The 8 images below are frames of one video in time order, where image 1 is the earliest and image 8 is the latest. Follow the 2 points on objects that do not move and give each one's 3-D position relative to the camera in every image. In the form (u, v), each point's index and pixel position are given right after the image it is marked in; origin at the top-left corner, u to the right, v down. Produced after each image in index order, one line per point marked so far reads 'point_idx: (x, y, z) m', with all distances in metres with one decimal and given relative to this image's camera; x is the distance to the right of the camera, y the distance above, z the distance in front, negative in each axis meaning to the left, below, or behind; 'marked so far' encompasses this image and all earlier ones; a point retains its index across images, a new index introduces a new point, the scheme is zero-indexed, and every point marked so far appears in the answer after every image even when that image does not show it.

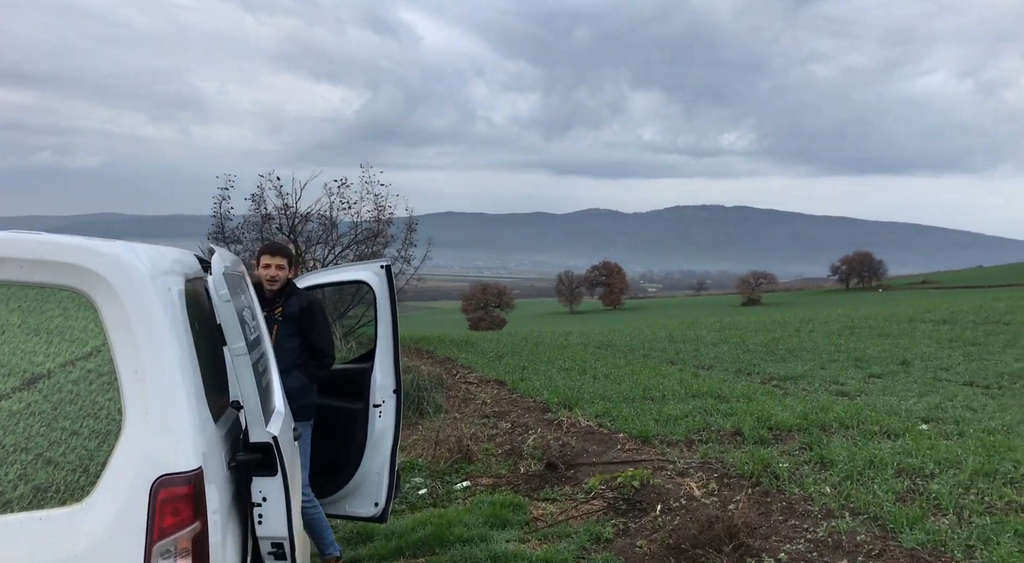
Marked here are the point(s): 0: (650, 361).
0: (+1.9, -1.1, +11.6) m
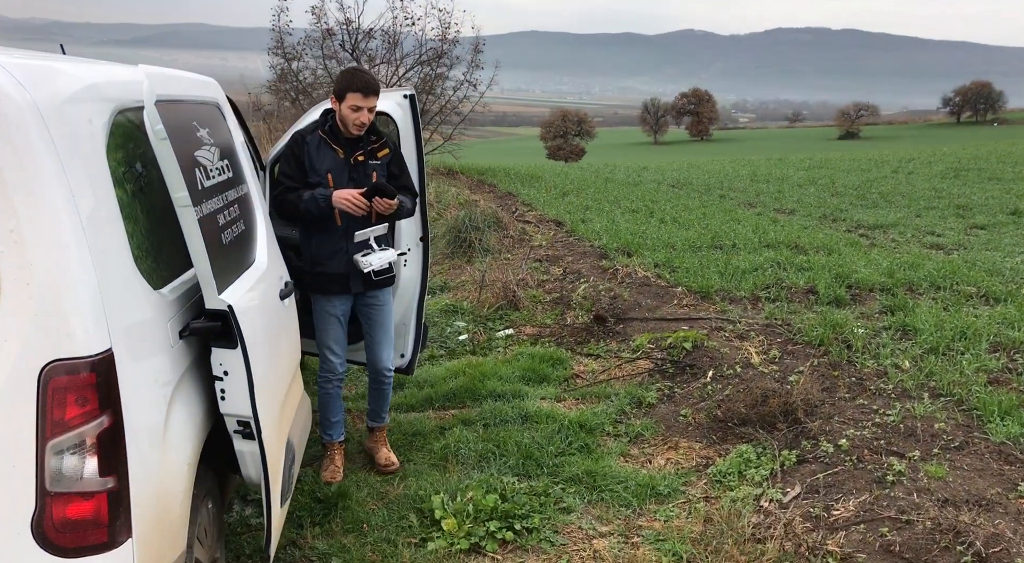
0: (+2.7, +1.0, +10.8) m
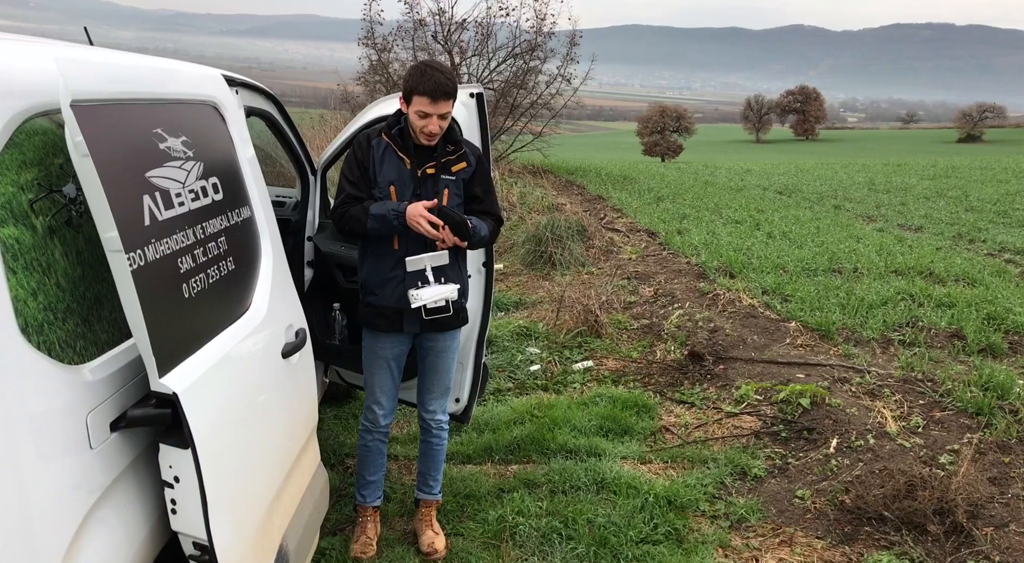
0: (+3.7, +0.7, +9.7) m
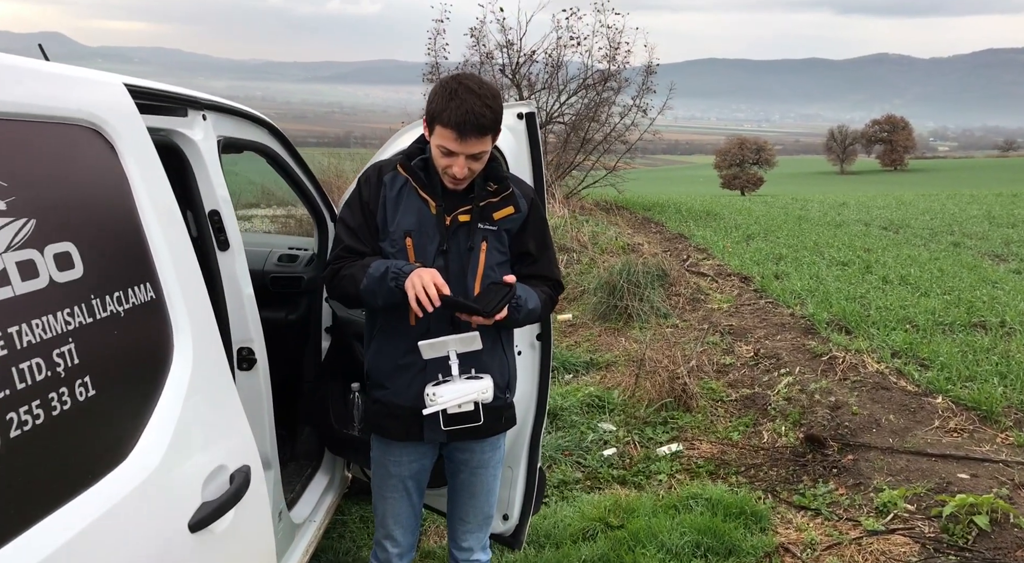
0: (+4.5, +0.3, +8.4) m
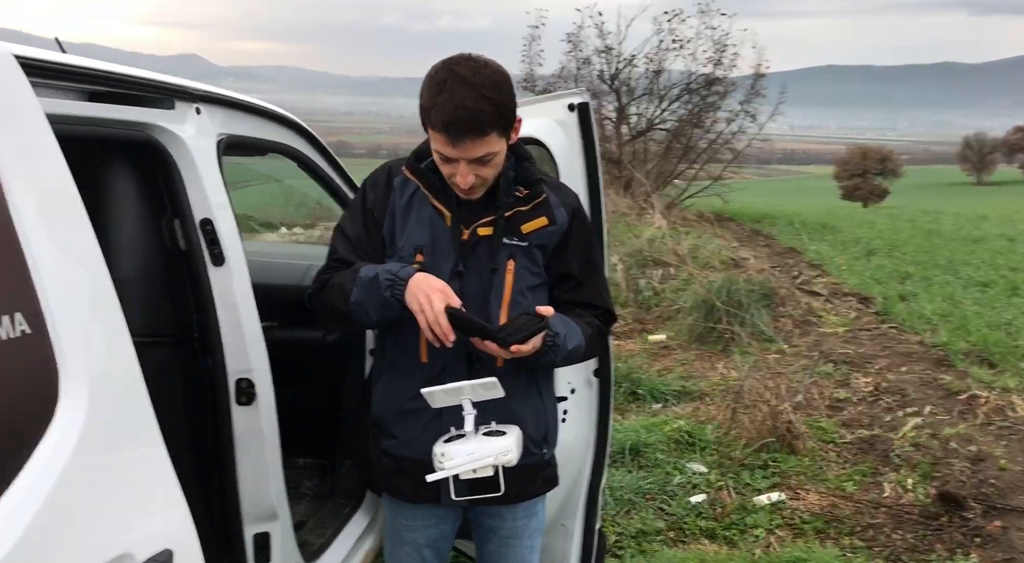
0: (+5.3, +0.1, +7.3) m
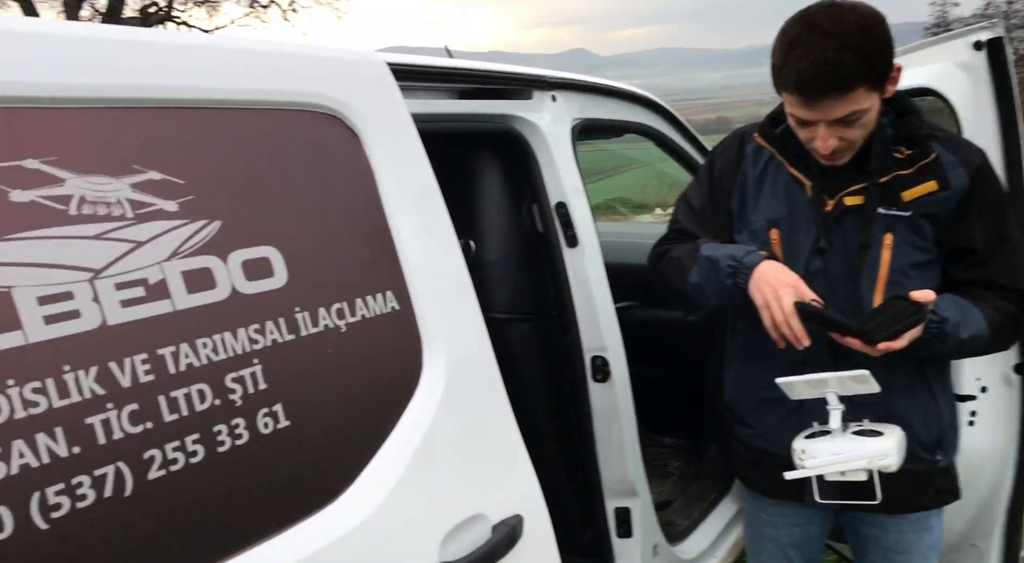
0: (+7.9, +0.3, +4.0) m
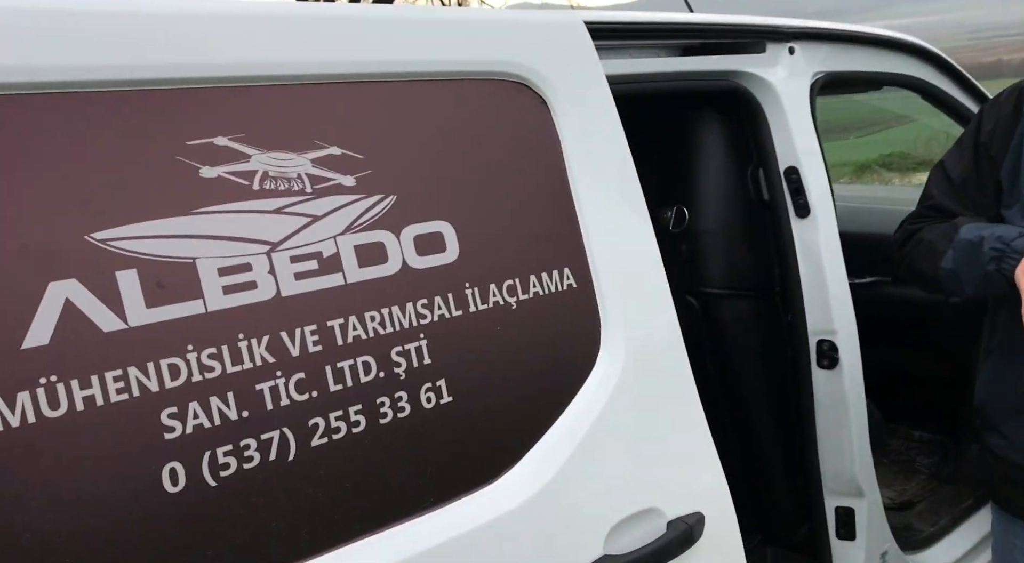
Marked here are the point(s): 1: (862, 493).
0: (+8.6, 0.0, +1.5) m
1: (+0.7, -0.4, +1.7) m
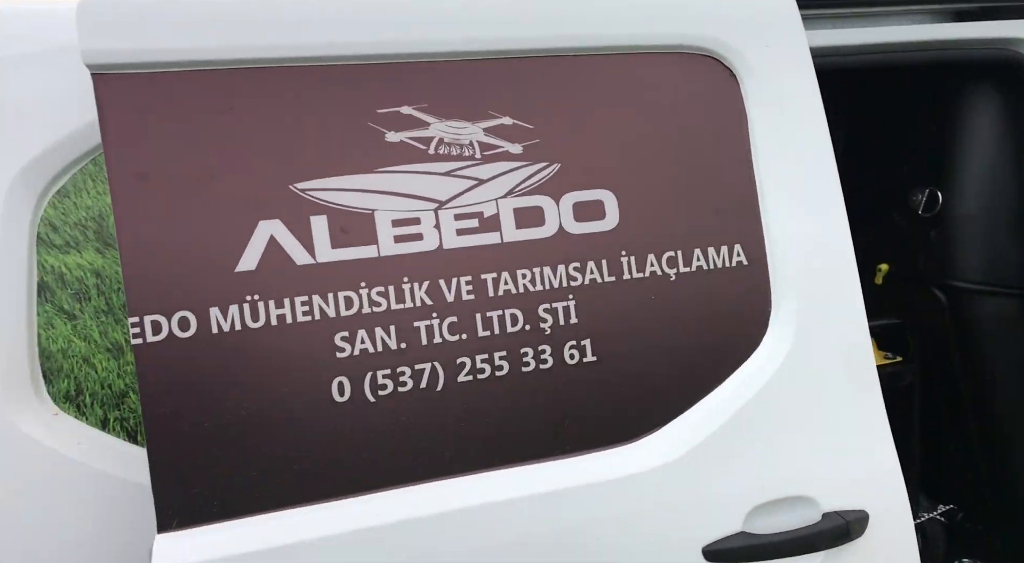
0: (+8.4, -0.8, -1.7) m
1: (+1.1, -0.4, +1.5) m
